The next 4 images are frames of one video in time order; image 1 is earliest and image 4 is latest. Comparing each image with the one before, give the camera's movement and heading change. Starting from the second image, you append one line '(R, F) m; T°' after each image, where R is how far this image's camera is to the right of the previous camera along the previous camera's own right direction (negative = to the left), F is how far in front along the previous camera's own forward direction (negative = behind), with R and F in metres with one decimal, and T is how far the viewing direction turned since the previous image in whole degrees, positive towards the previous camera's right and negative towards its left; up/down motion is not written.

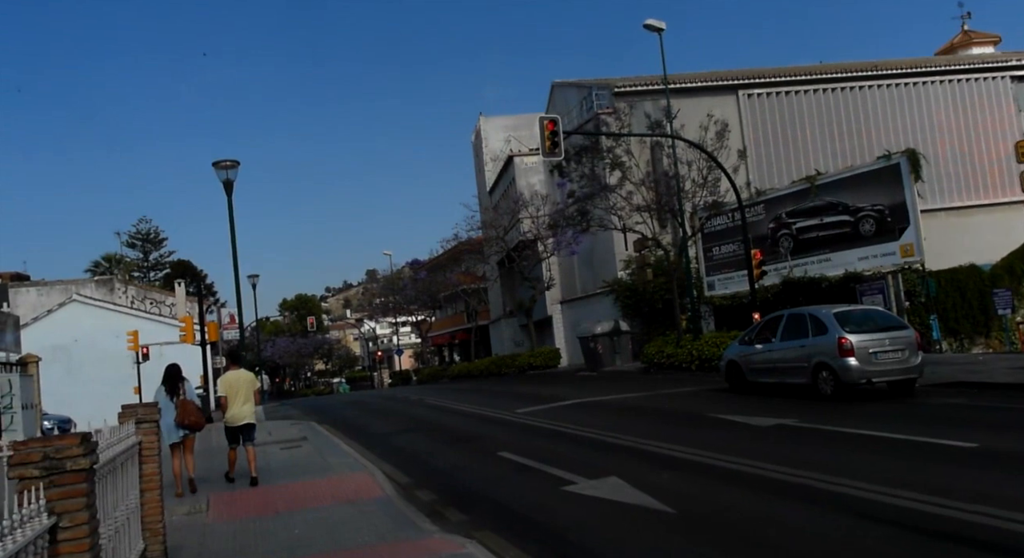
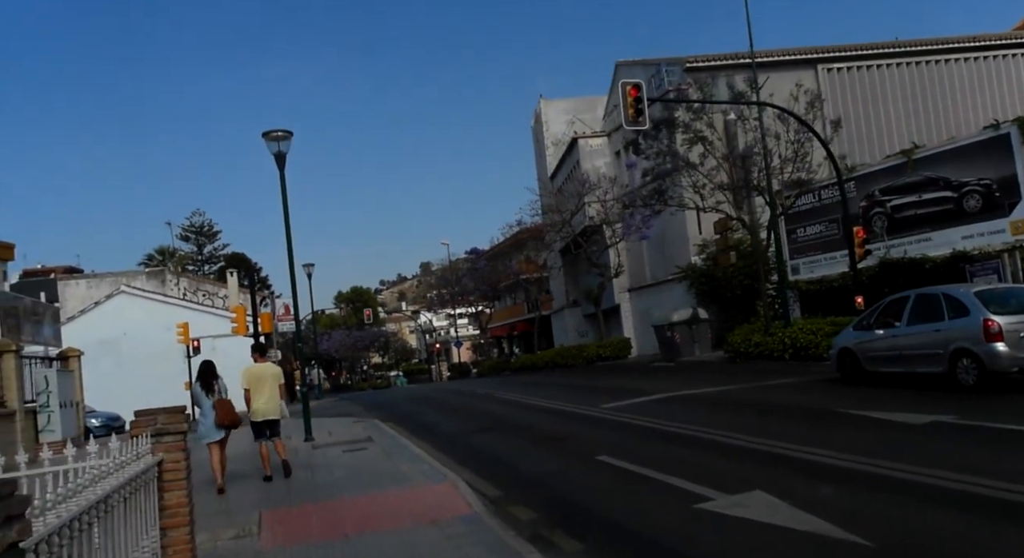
(-0.4, +1.1) m; -4°
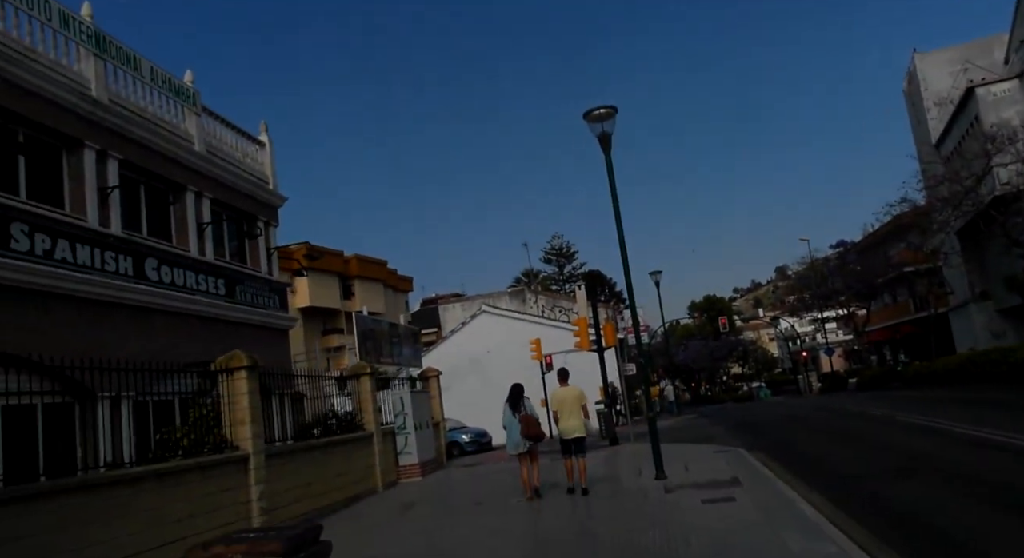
(-0.6, +3.2) m; -24°
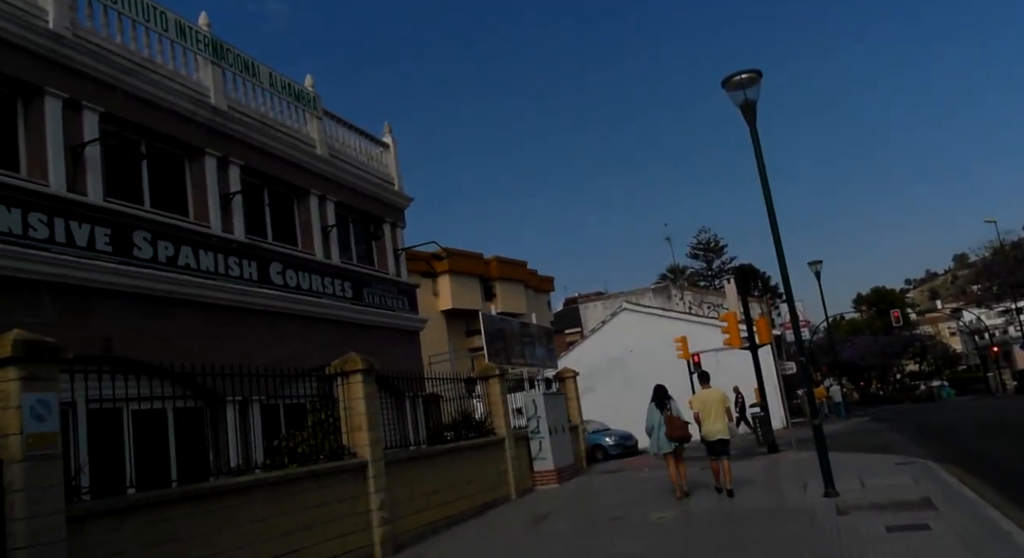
(+0.2, +1.0) m; -10°
